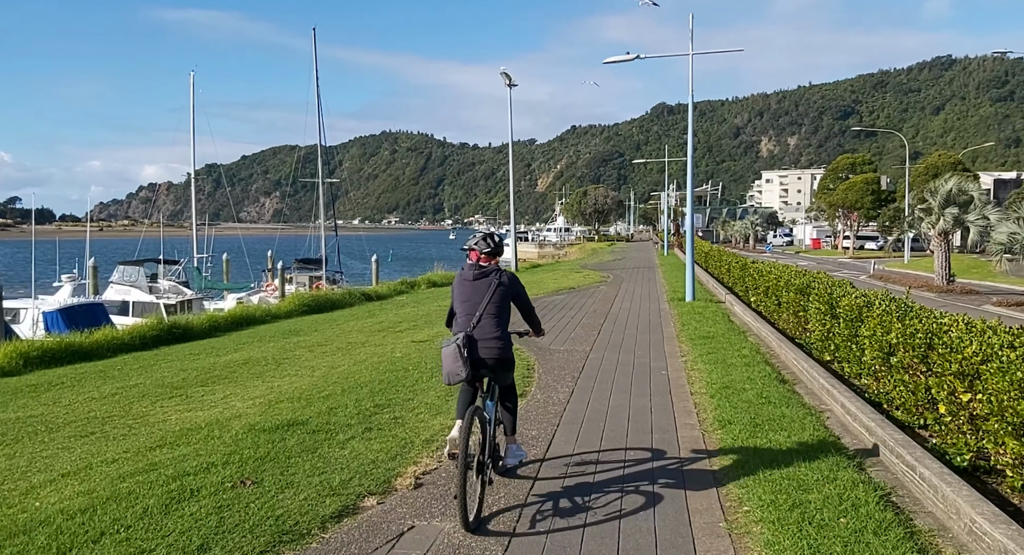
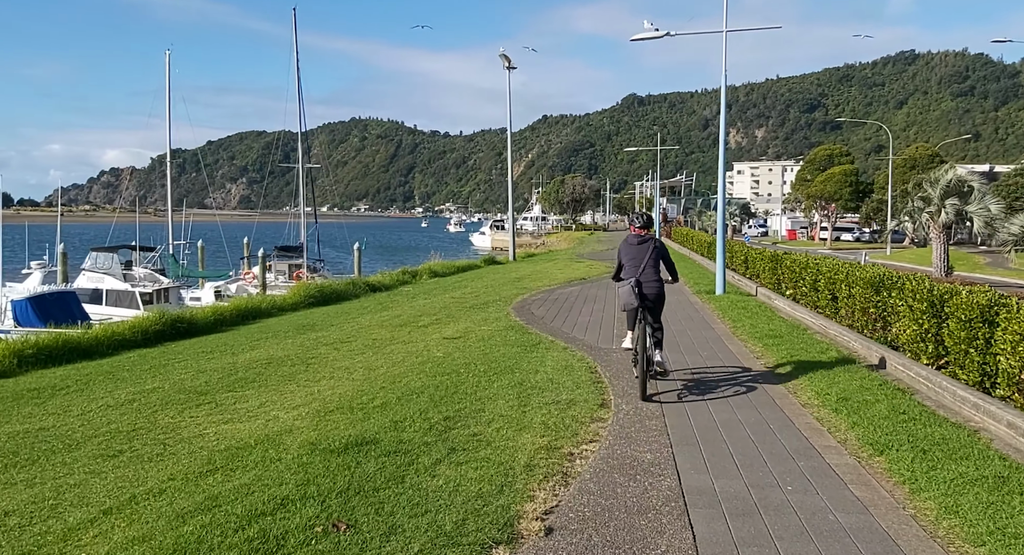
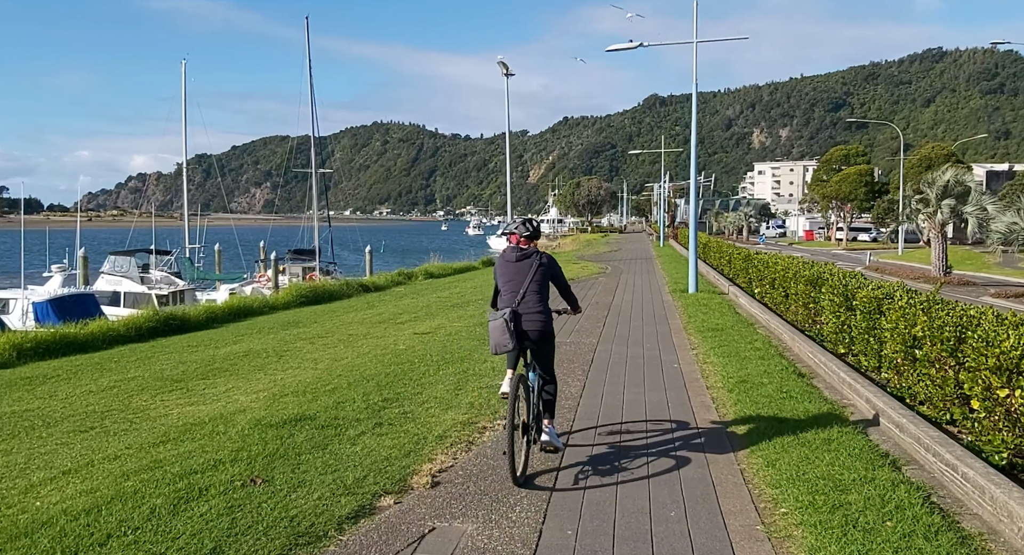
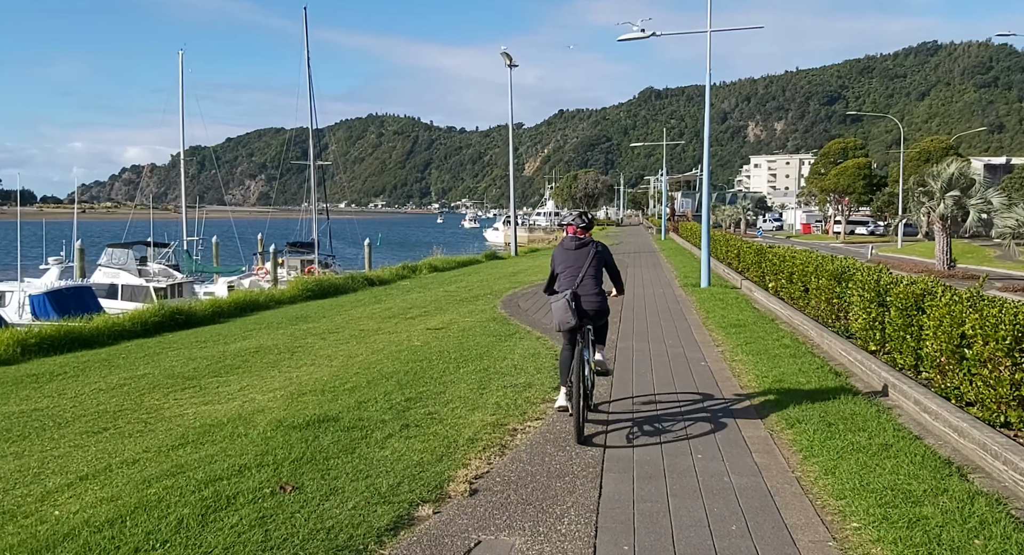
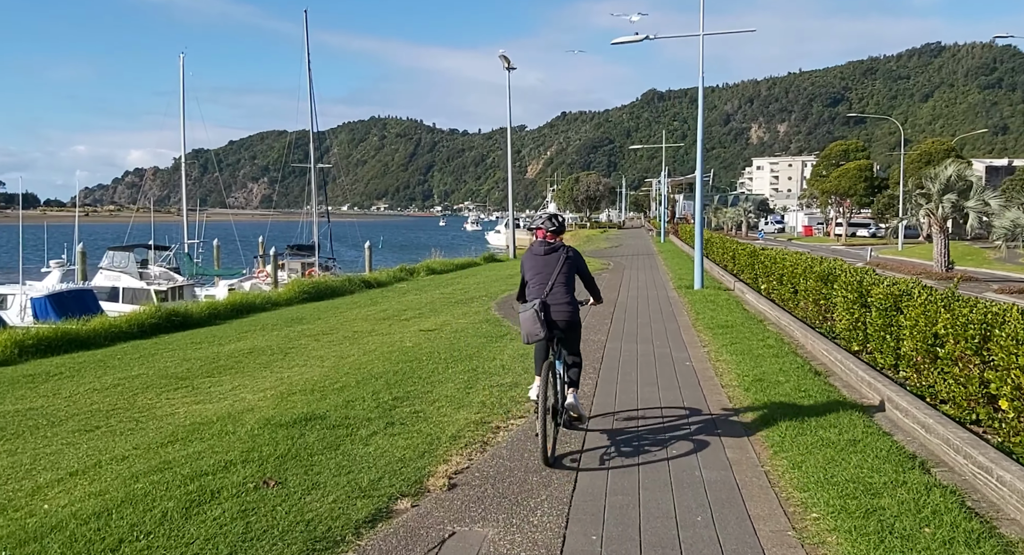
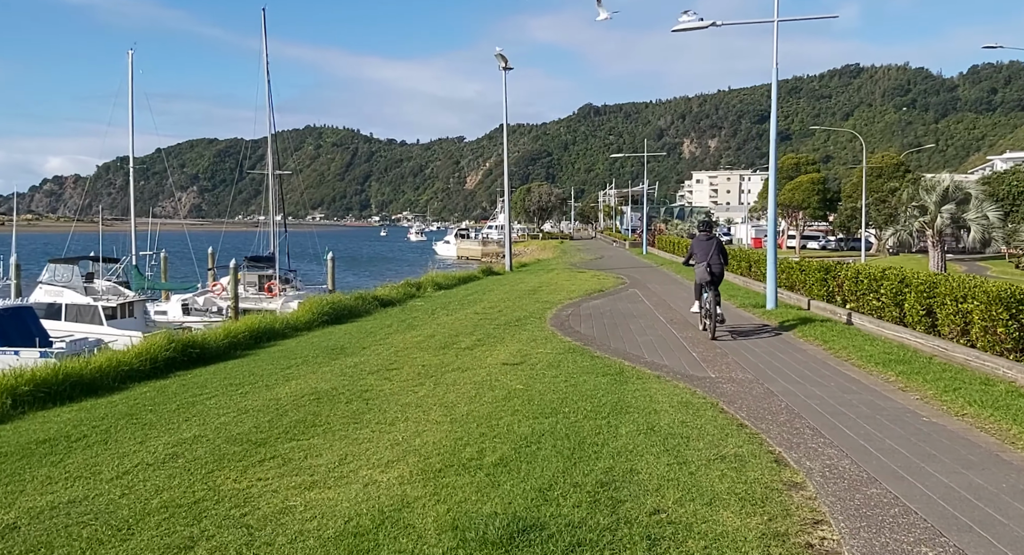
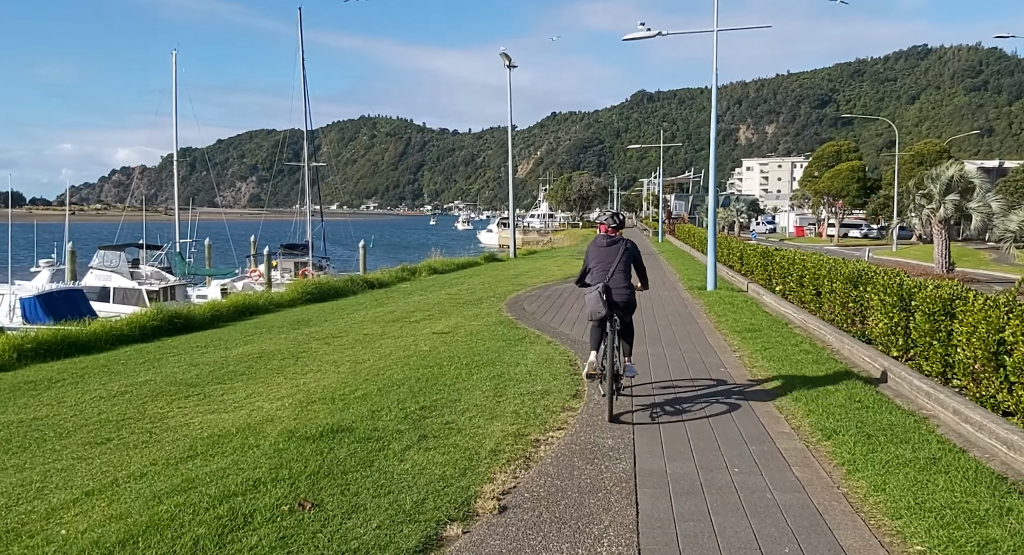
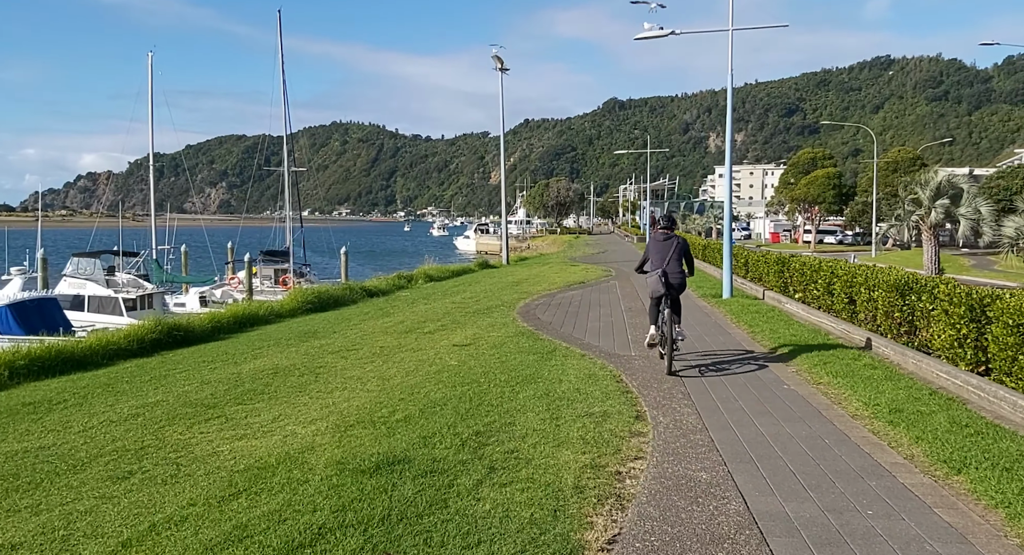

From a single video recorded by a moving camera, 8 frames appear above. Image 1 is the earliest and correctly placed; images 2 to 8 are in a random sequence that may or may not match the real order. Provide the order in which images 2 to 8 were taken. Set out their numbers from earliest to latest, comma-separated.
3, 5, 4, 7, 2, 8, 6
